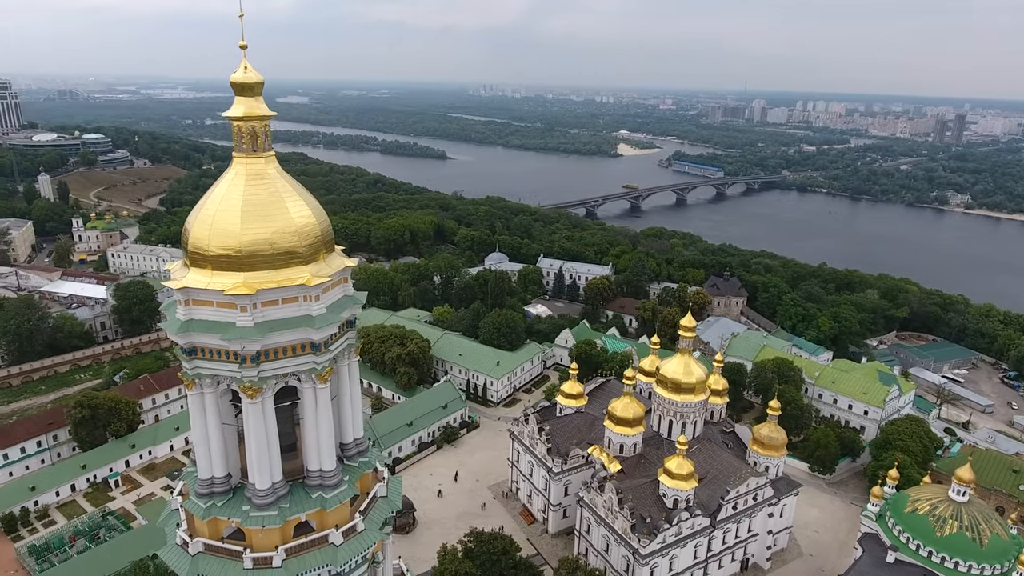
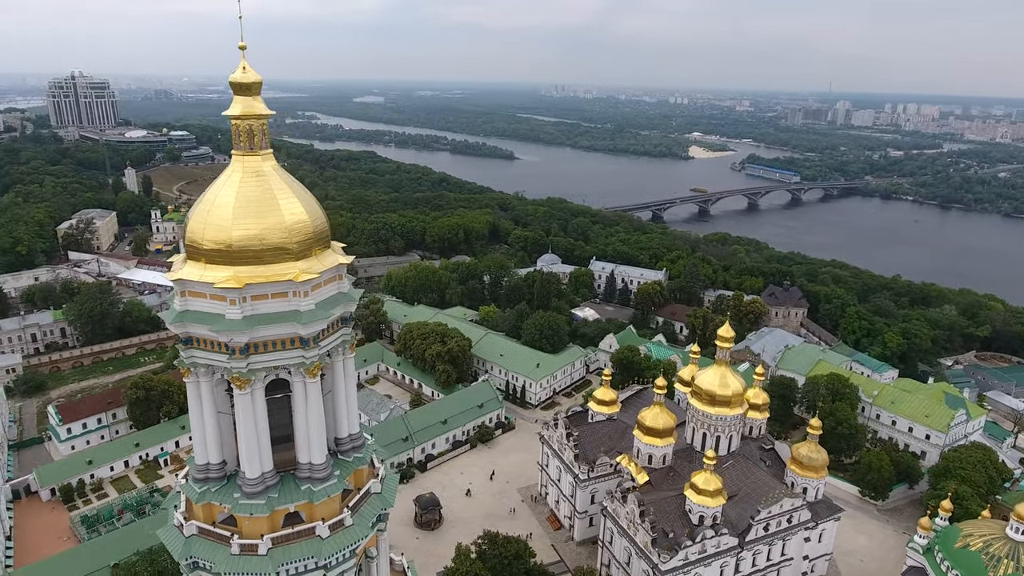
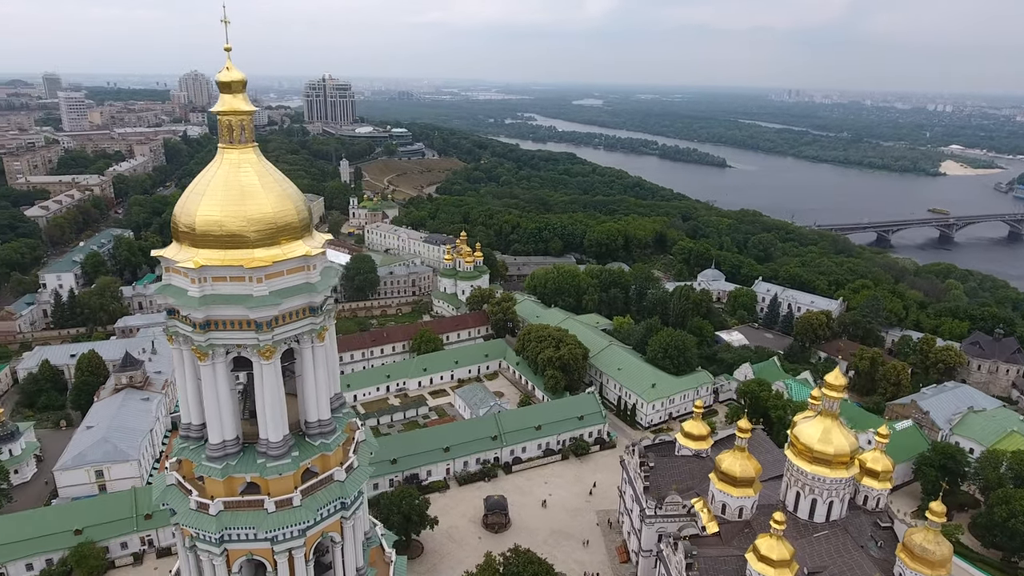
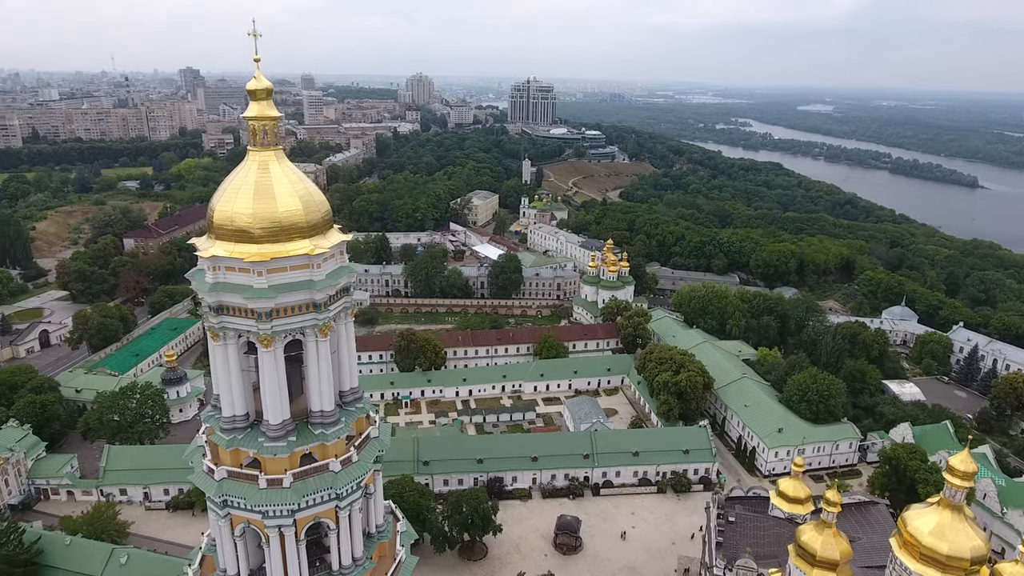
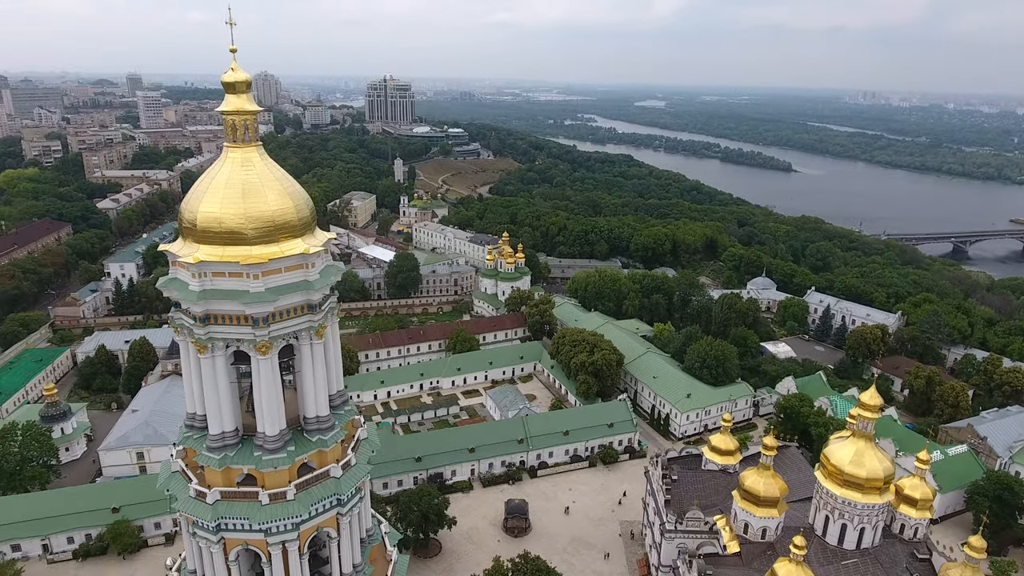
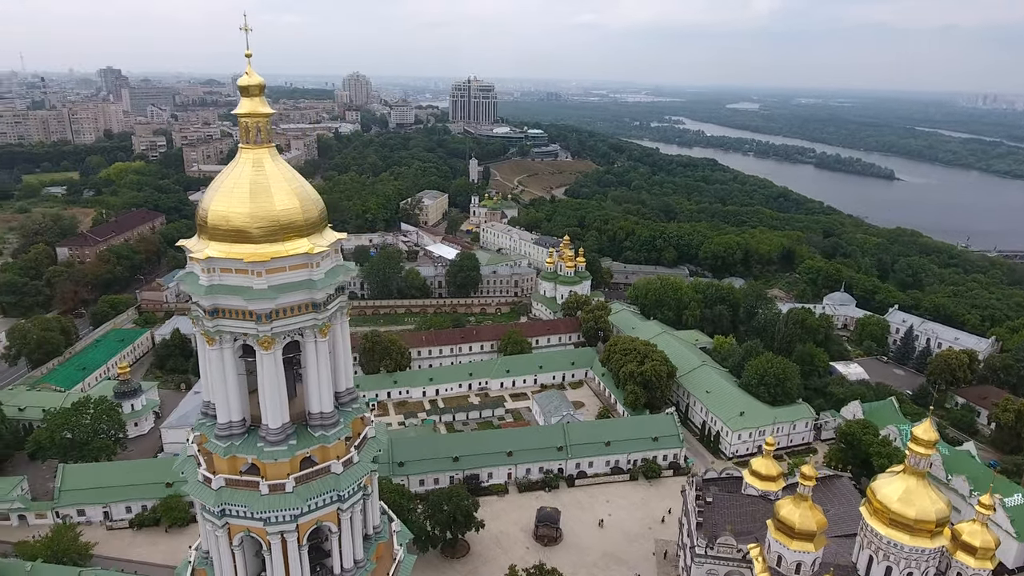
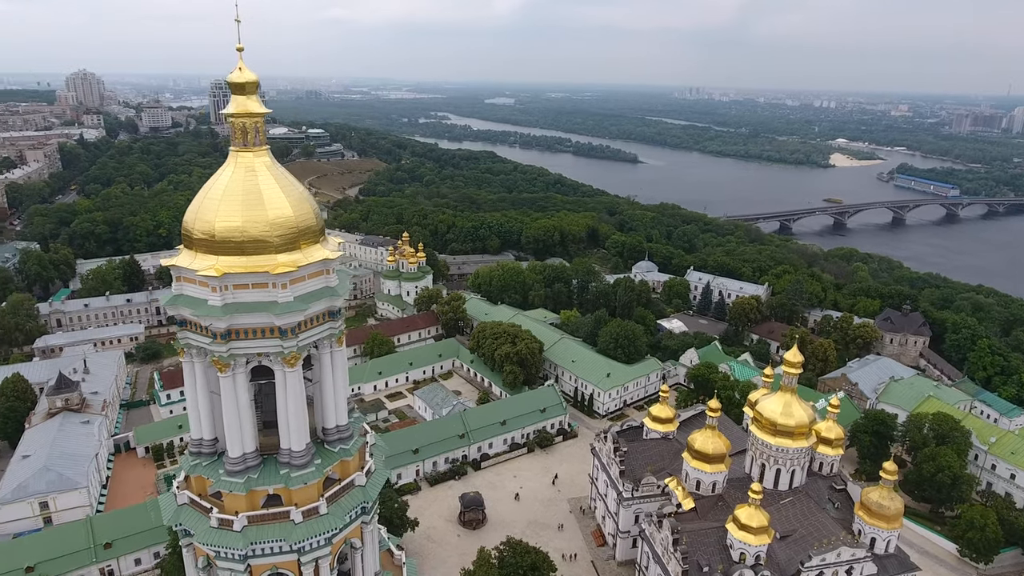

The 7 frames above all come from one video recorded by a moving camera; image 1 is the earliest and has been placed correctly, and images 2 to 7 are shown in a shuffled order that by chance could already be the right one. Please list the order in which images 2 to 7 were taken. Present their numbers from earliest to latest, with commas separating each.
2, 7, 3, 5, 6, 4
